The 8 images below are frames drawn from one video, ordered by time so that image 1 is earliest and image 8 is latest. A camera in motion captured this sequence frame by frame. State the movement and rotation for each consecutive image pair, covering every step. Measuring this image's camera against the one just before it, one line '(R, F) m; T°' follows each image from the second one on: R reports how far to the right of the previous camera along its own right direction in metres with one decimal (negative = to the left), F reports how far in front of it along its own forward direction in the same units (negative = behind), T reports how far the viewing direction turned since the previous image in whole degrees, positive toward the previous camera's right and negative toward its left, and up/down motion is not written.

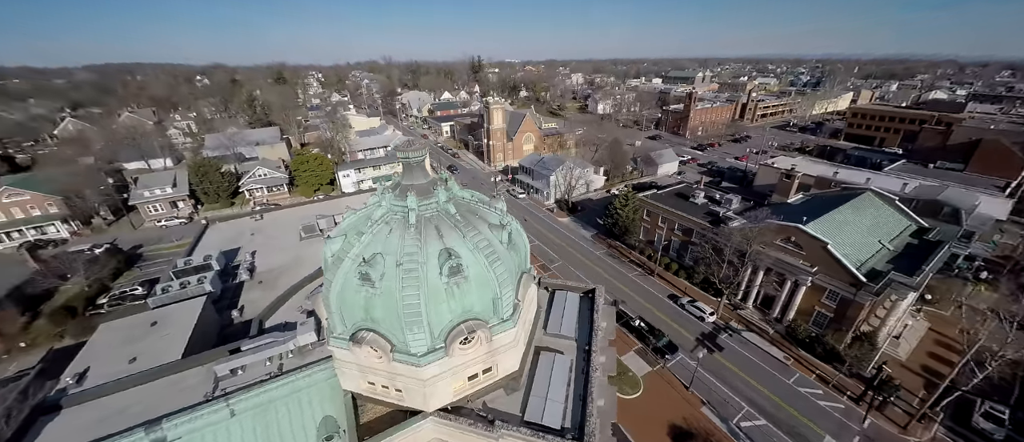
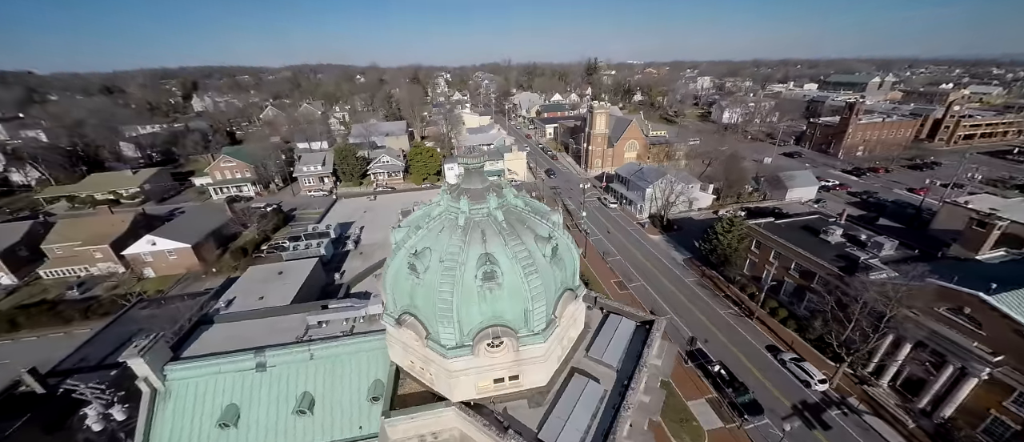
(+2.0, +0.2) m; -17°
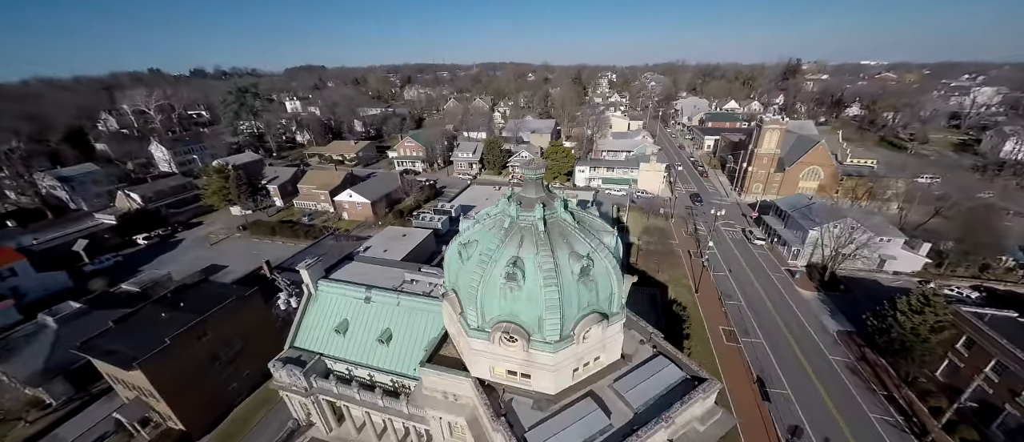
(+4.1, -0.2) m; -24°
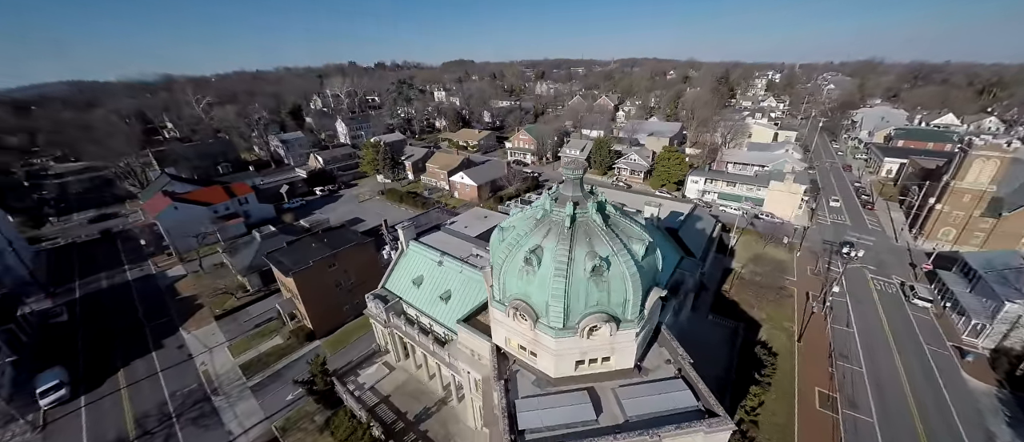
(+3.9, -1.0) m; -19°
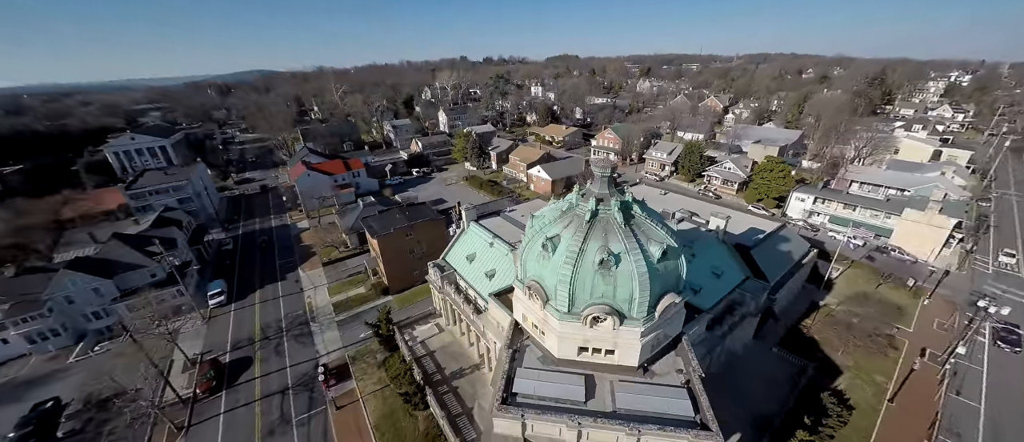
(+3.1, -1.3) m; -15°
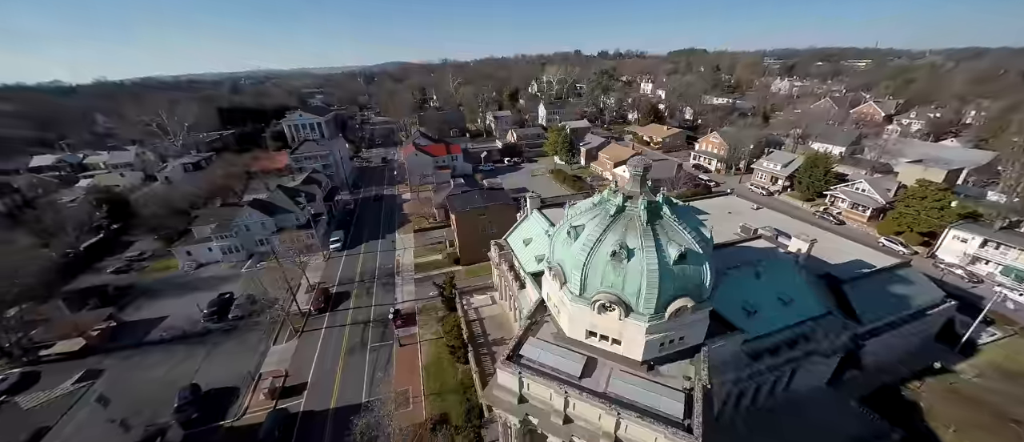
(+3.4, -1.6) m; -16°
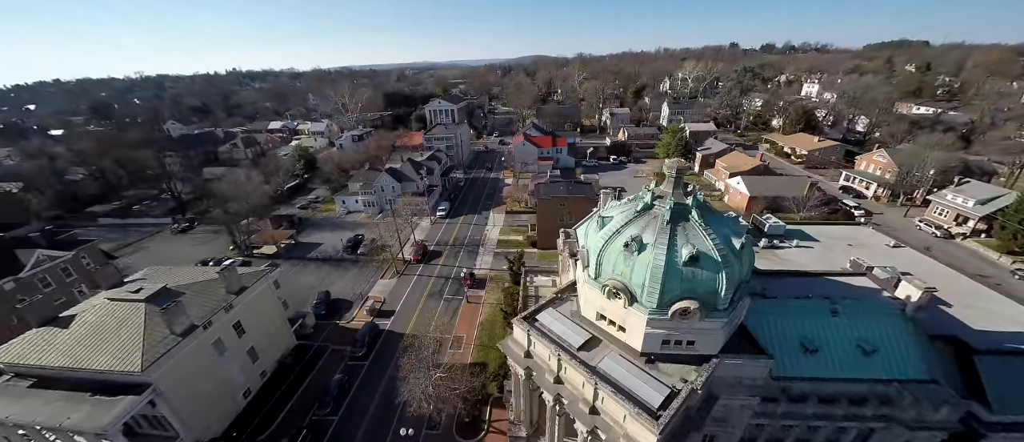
(+4.5, -2.1) m; -19°
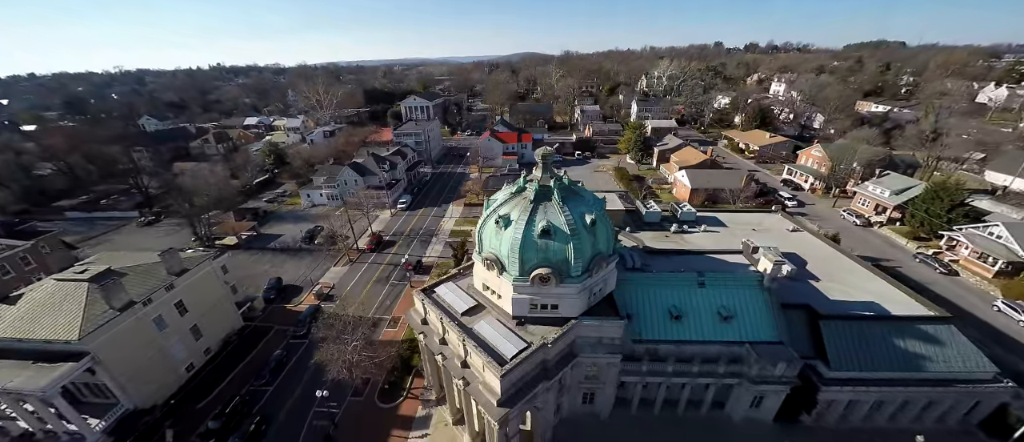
(+5.9, -2.5) m; +1°
